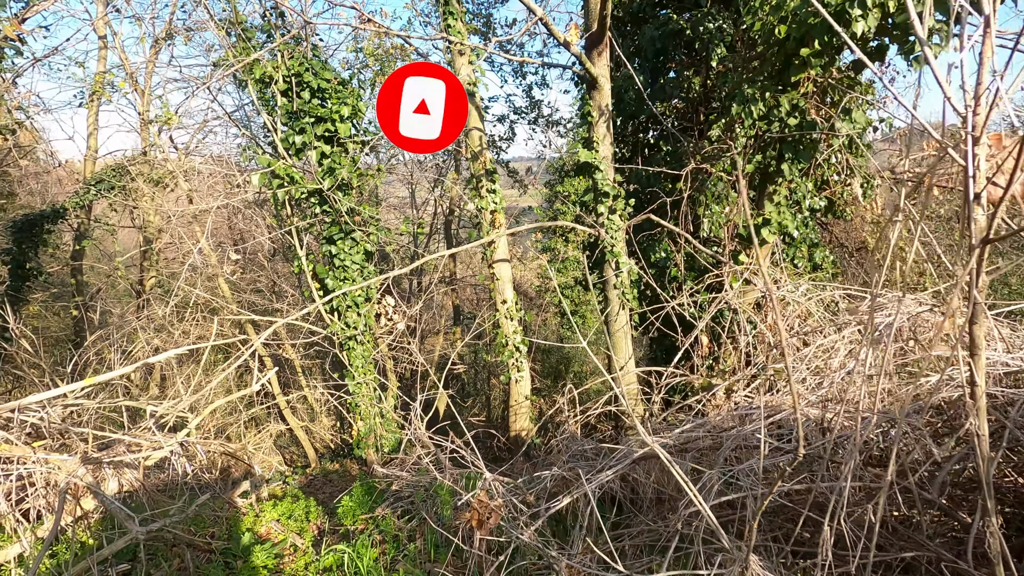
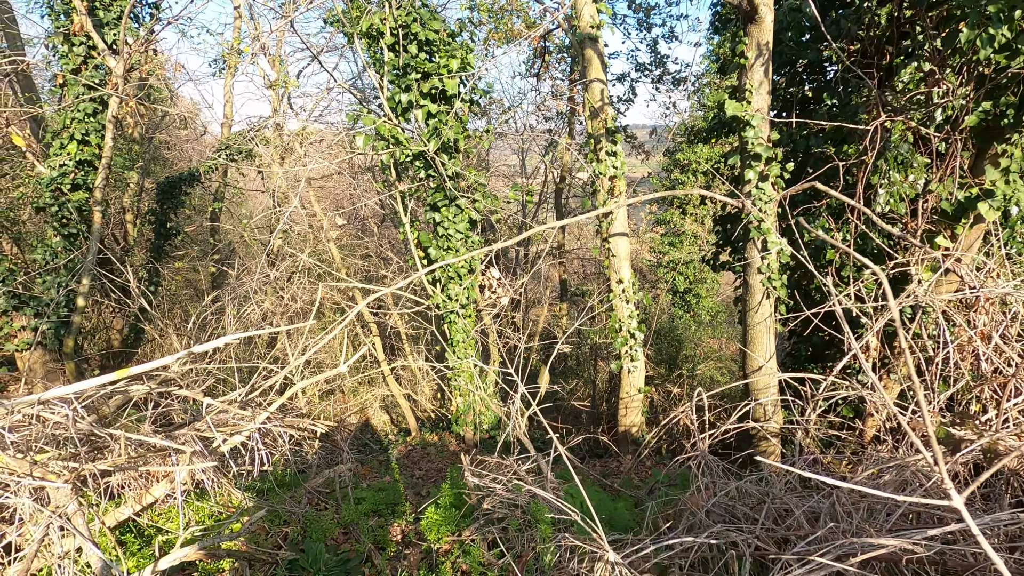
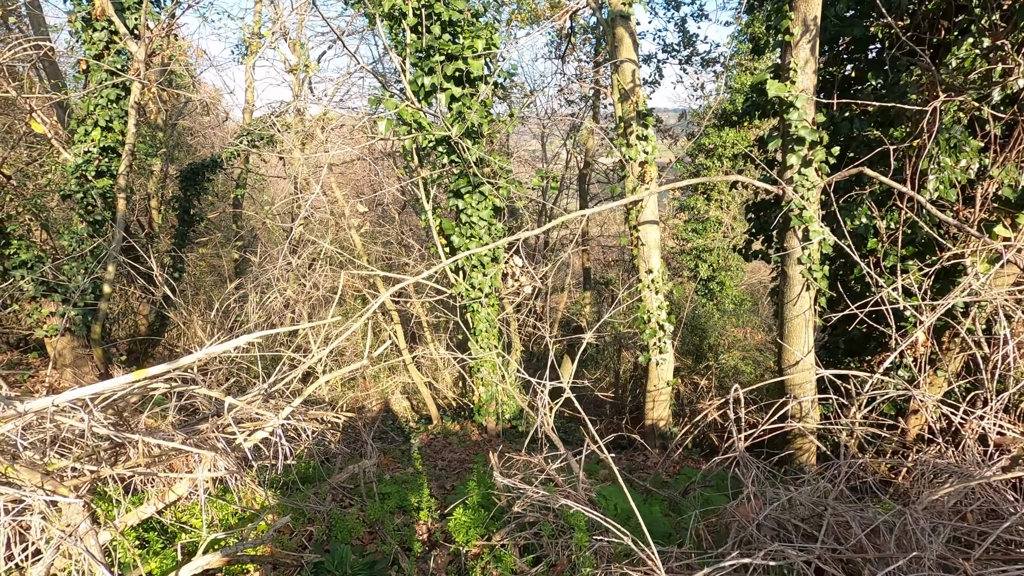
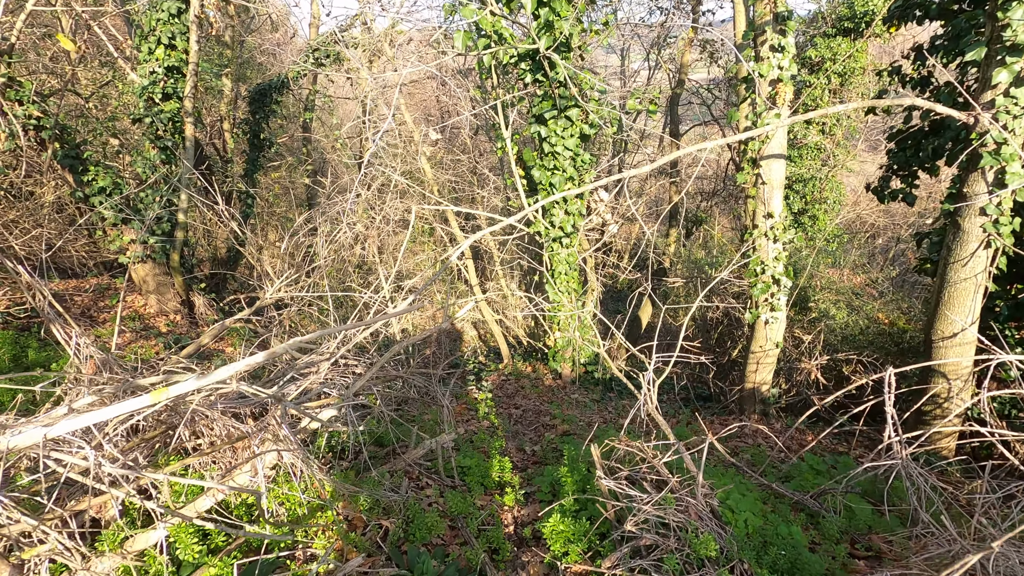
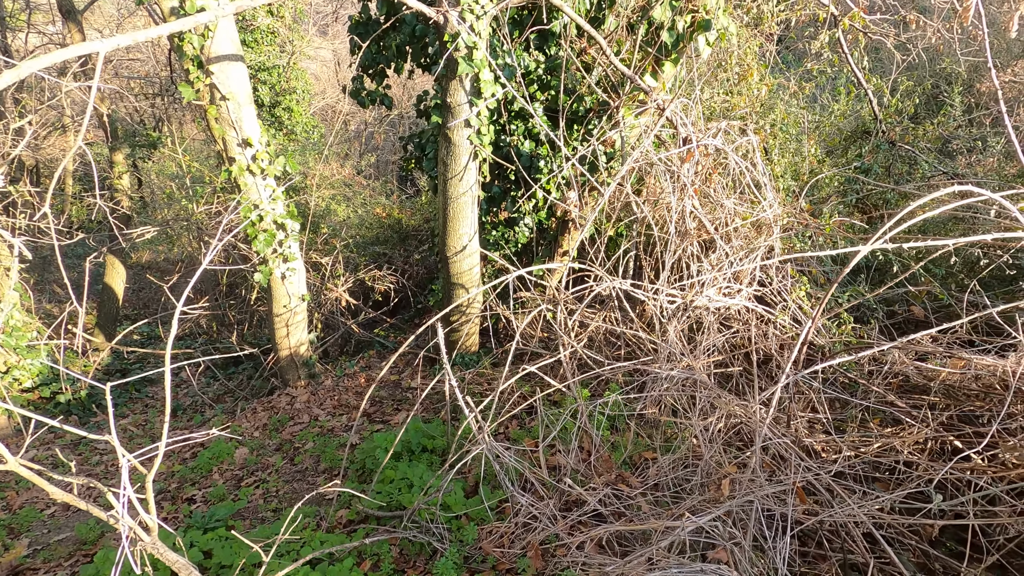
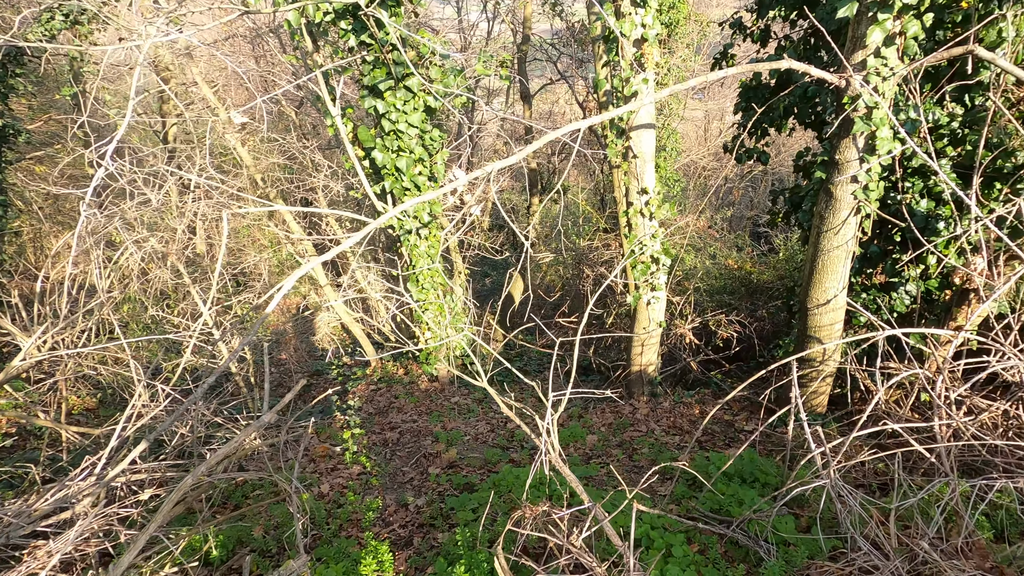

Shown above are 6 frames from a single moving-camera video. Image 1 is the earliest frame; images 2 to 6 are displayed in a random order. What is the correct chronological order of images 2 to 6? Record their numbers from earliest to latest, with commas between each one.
2, 3, 4, 6, 5
